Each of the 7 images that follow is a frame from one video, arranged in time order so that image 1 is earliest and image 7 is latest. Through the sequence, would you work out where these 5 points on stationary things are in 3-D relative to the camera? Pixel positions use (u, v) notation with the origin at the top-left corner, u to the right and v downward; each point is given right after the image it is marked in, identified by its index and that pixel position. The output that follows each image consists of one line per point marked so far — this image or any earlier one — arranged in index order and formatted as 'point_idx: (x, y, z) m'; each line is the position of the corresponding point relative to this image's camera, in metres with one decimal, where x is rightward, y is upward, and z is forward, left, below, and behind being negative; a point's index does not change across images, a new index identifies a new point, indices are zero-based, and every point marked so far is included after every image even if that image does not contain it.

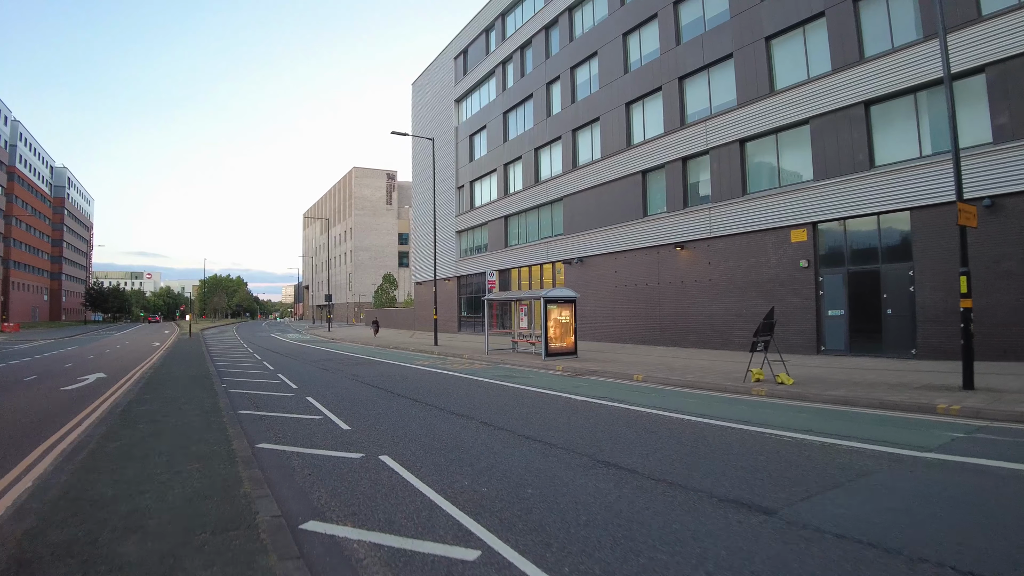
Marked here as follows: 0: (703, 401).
0: (+3.3, -2.0, +9.1) m
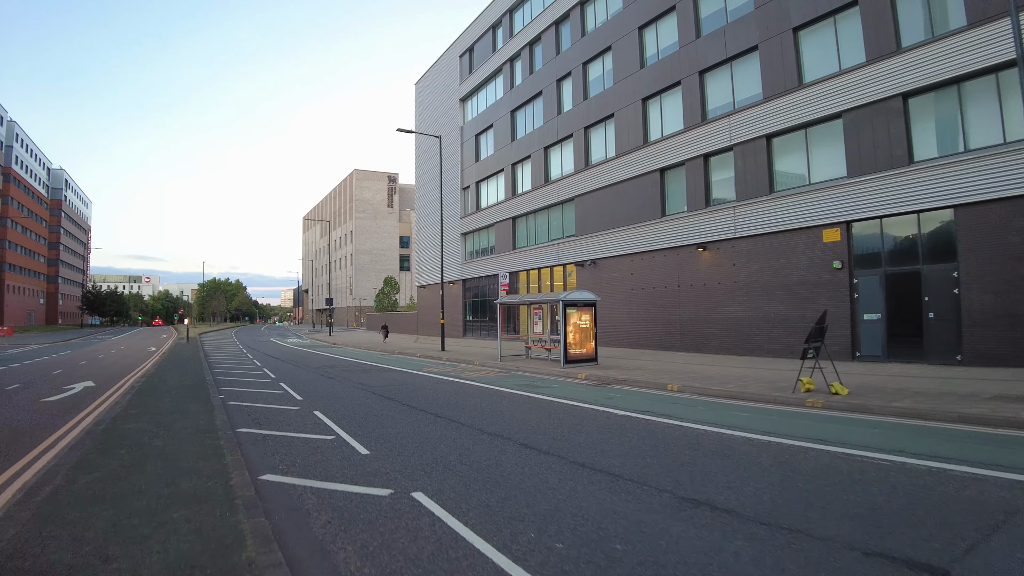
0: (+3.7, -2.0, +8.1) m
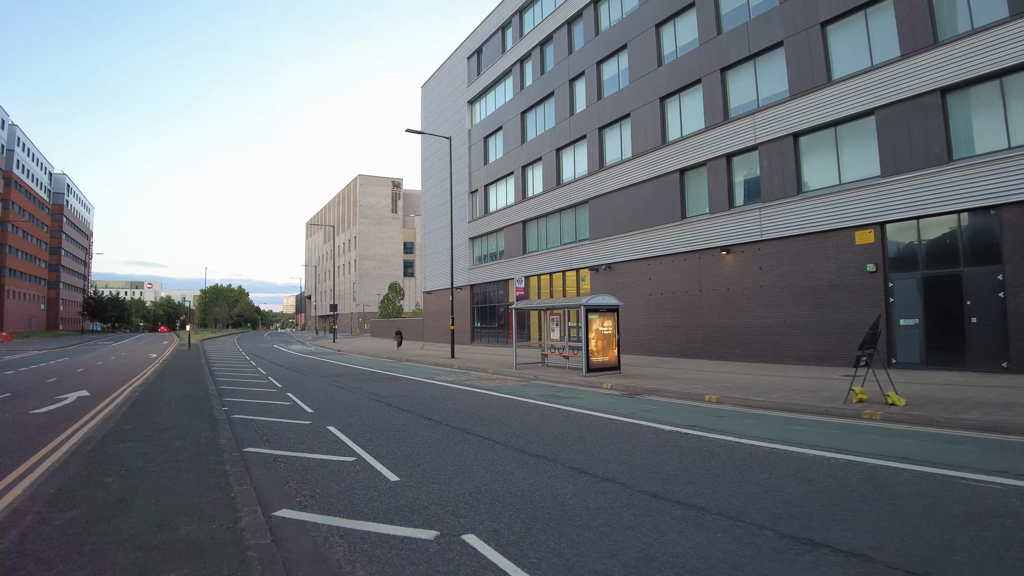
0: (+4.2, -2.0, +7.3) m
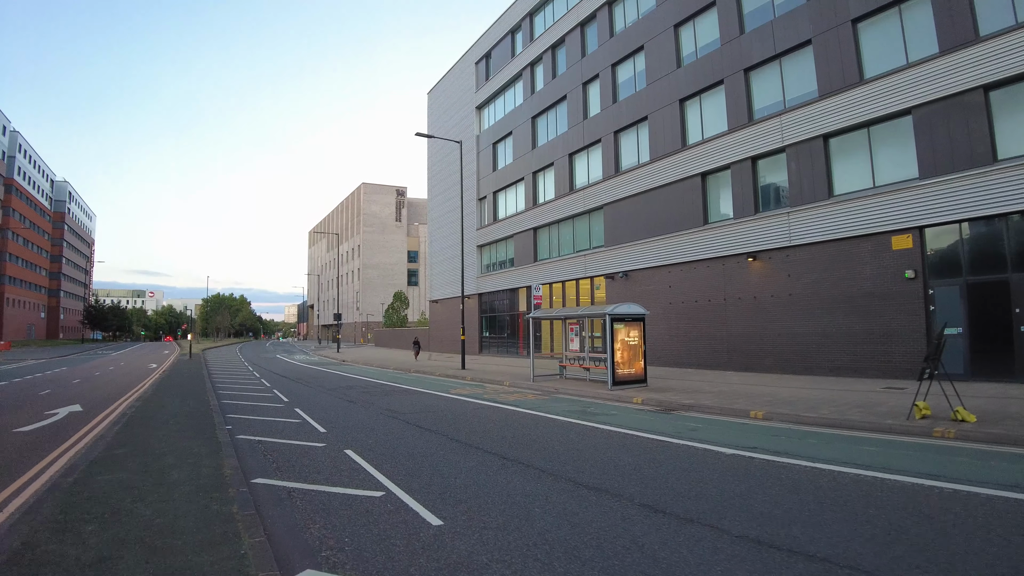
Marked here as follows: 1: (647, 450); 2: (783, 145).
0: (+4.7, -2.1, +6.5) m
1: (+1.7, -2.1, +6.8) m
2: (+9.0, +4.8, +18.0) m
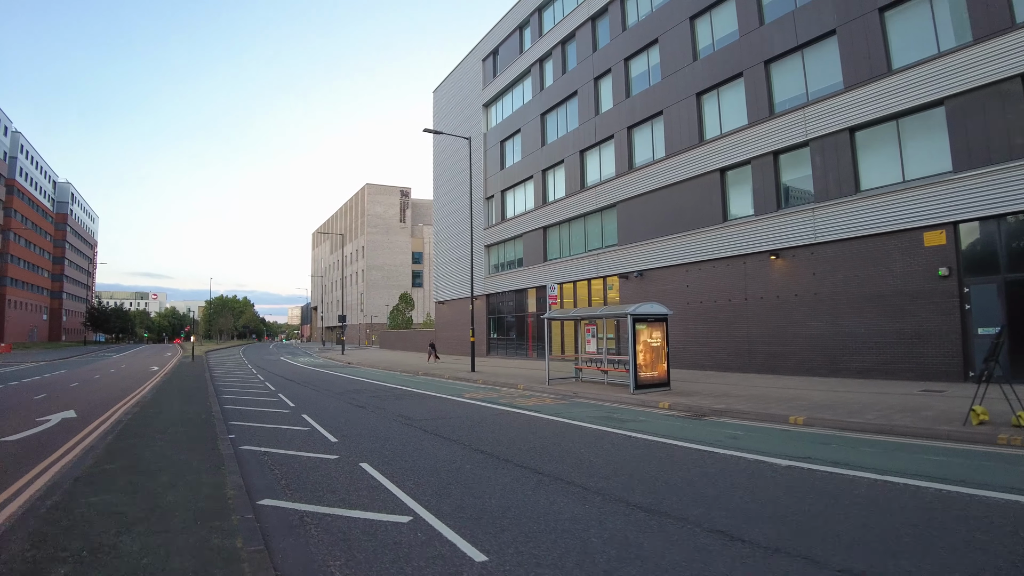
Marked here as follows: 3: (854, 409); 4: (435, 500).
0: (+5.1, -2.0, +5.8) m
1: (+2.0, -2.0, +6.2) m
2: (+9.4, +4.8, +17.3) m
3: (+6.6, -2.3, +10.3) m
4: (-0.6, -1.8, +4.5) m
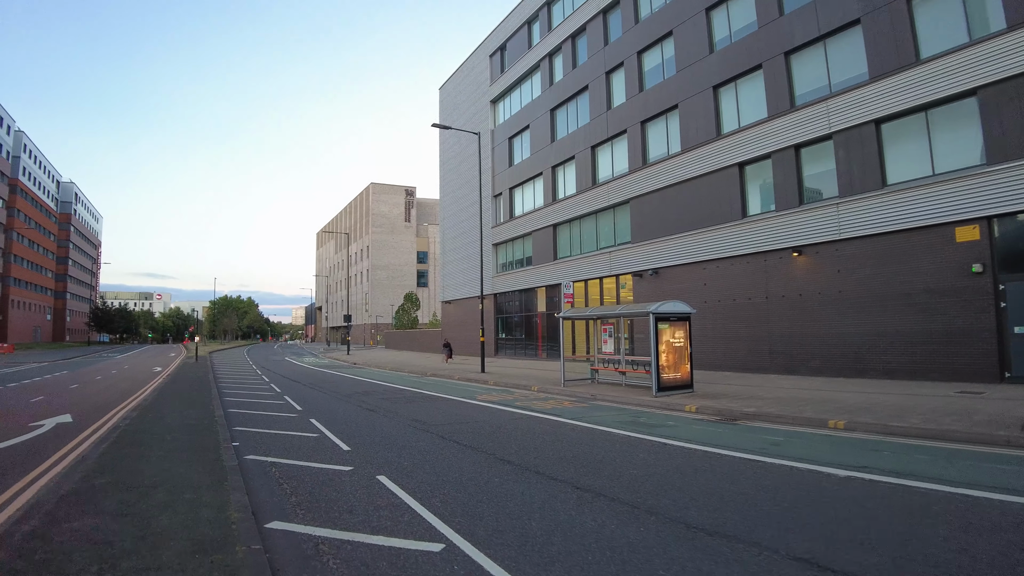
0: (+5.4, -2.0, +5.2) m
1: (+2.4, -1.9, +5.6) m
2: (+9.8, +4.8, +16.7) m
3: (+6.9, -2.2, +9.7) m
4: (-0.3, -1.7, +3.9) m
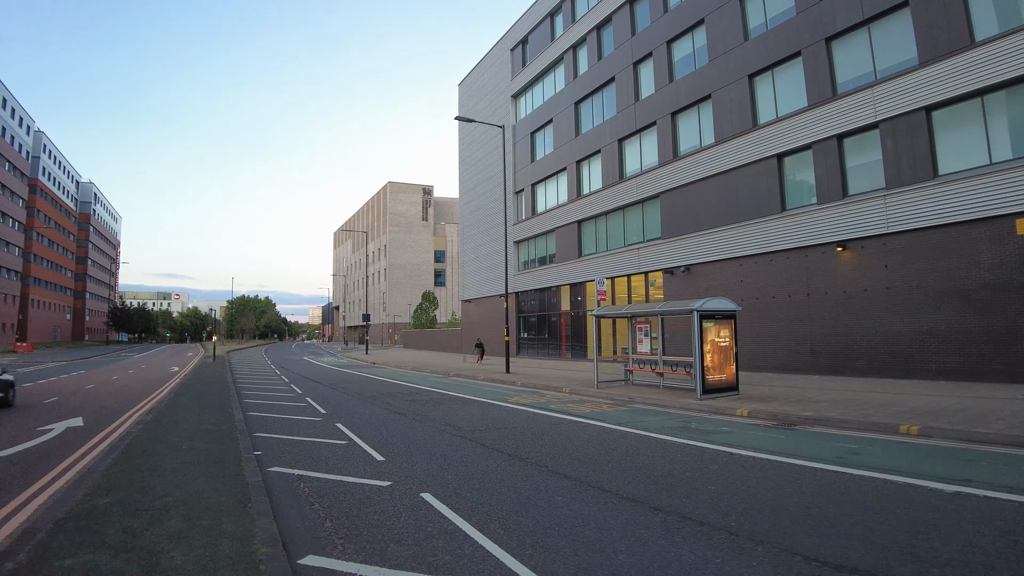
0: (+5.9, -1.9, +4.3) m
1: (+2.9, -1.9, +4.8) m
2: (+10.6, +4.9, +15.7) m
3: (+7.6, -2.2, +8.8) m
4: (+0.2, -1.6, +3.2) m
